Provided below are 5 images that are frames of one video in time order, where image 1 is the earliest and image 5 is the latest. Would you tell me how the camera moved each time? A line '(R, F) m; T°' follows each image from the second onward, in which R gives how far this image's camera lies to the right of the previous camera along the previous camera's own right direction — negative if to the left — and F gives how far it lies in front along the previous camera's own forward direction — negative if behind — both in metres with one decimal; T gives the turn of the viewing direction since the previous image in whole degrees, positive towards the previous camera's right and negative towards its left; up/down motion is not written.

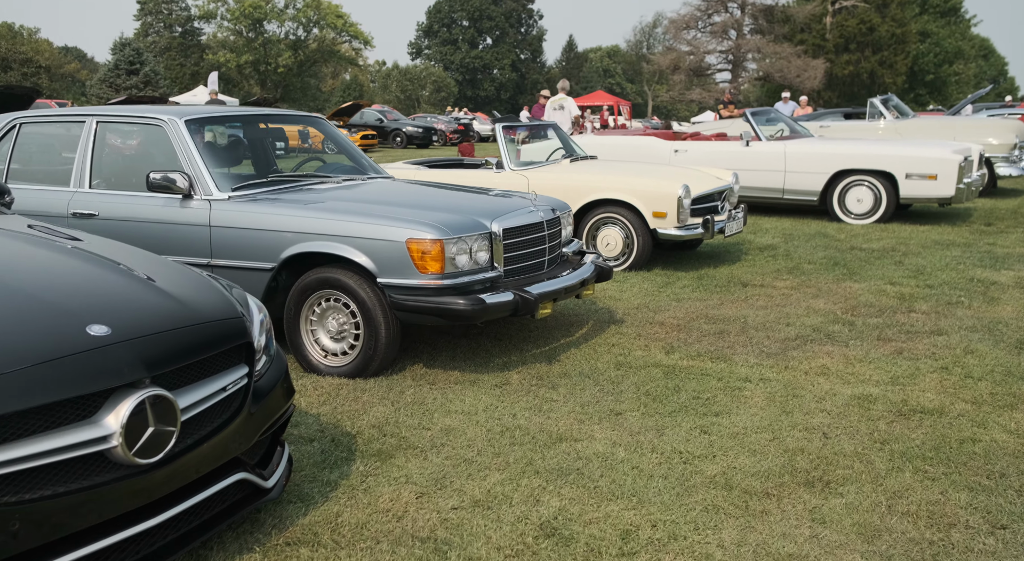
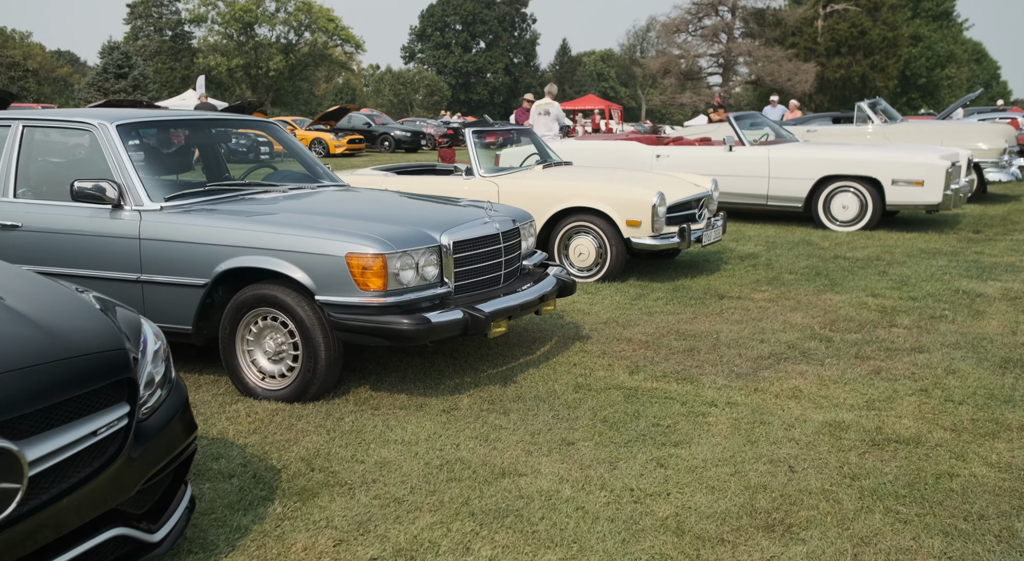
(+0.2, +0.3) m; 0°
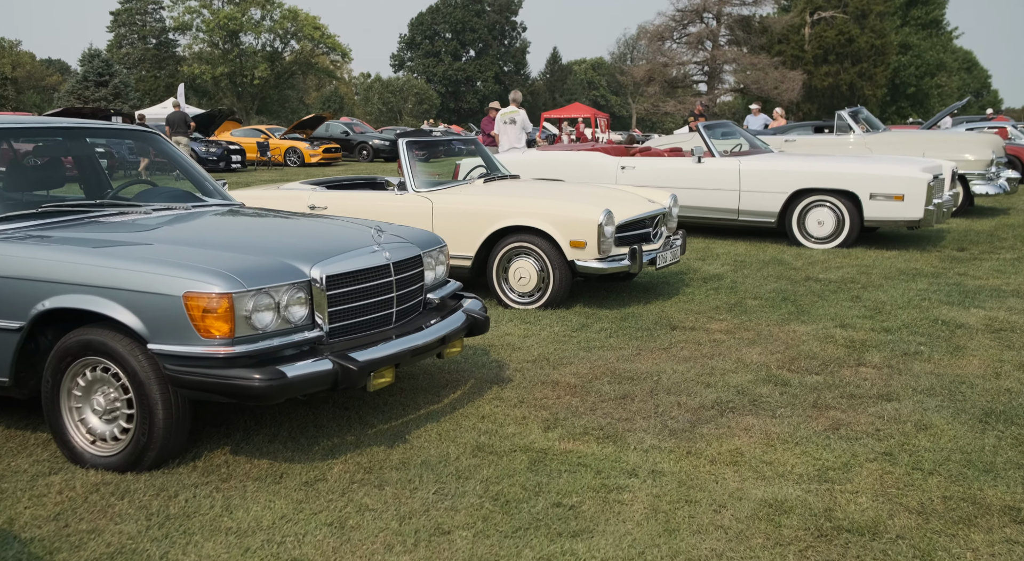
(+0.4, +0.6) m; 0°
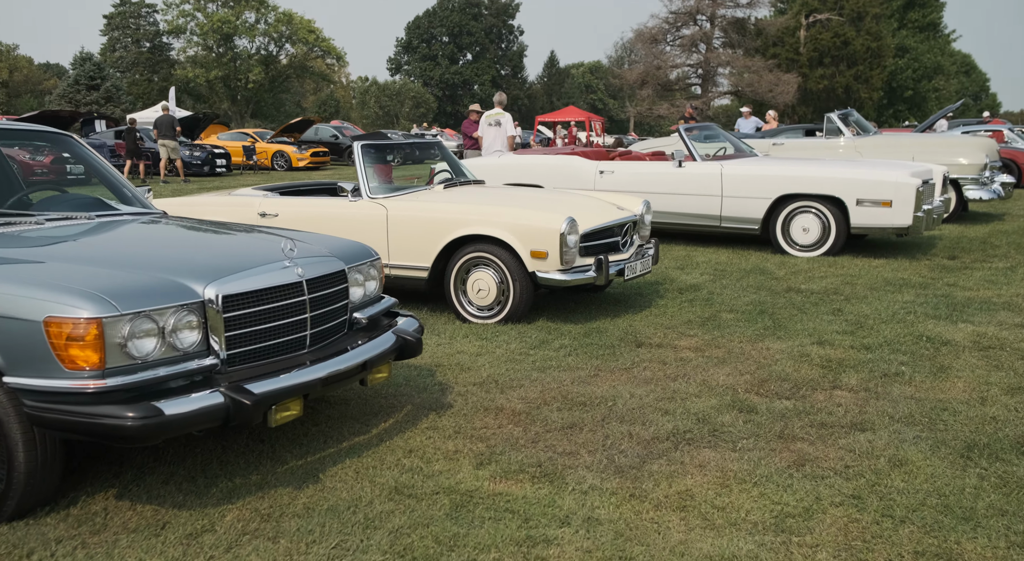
(+0.3, +0.4) m; 0°
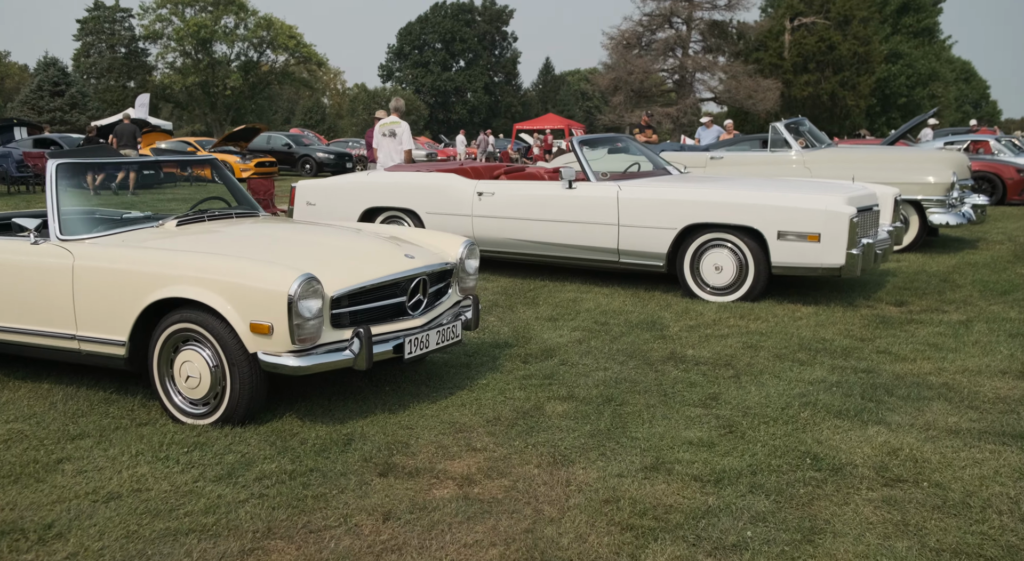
(+1.3, +1.6) m; 0°
